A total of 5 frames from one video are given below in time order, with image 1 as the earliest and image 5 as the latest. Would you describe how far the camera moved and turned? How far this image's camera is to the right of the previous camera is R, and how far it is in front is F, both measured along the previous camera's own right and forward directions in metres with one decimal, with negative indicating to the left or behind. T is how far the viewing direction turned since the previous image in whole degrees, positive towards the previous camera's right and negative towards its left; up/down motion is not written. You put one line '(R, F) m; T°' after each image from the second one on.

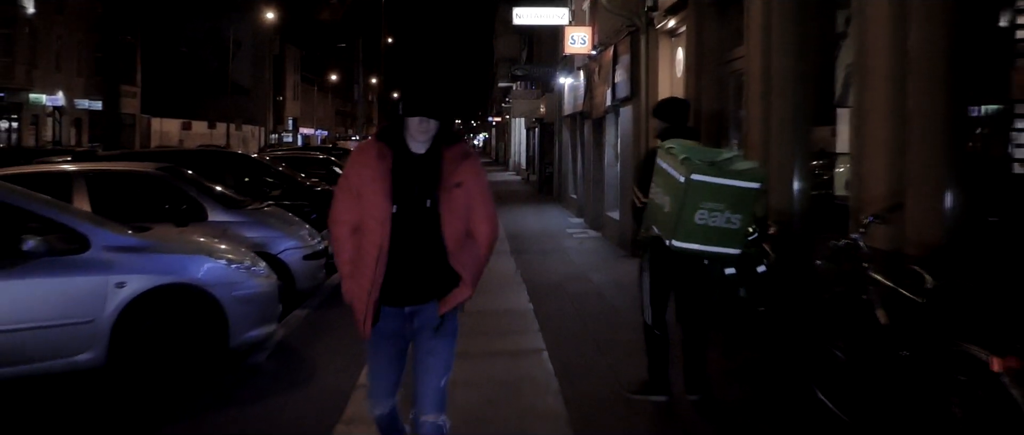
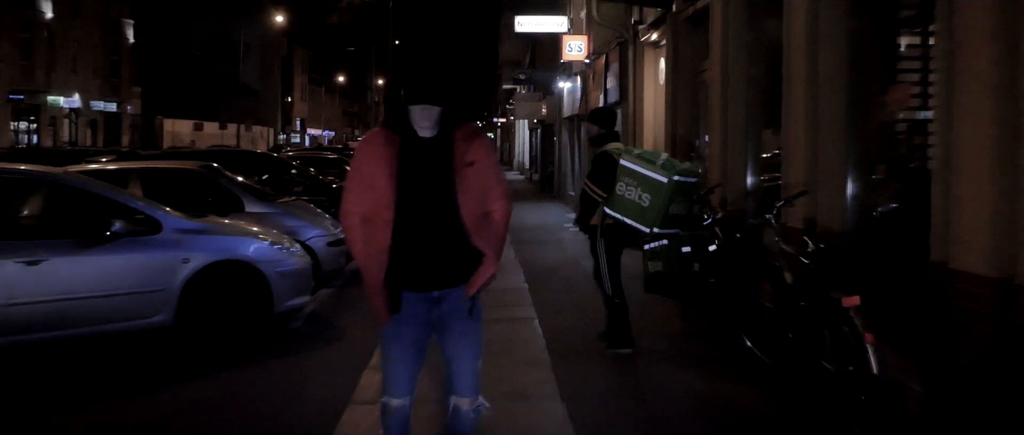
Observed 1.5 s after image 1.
(+0.1, -1.4) m; 0°
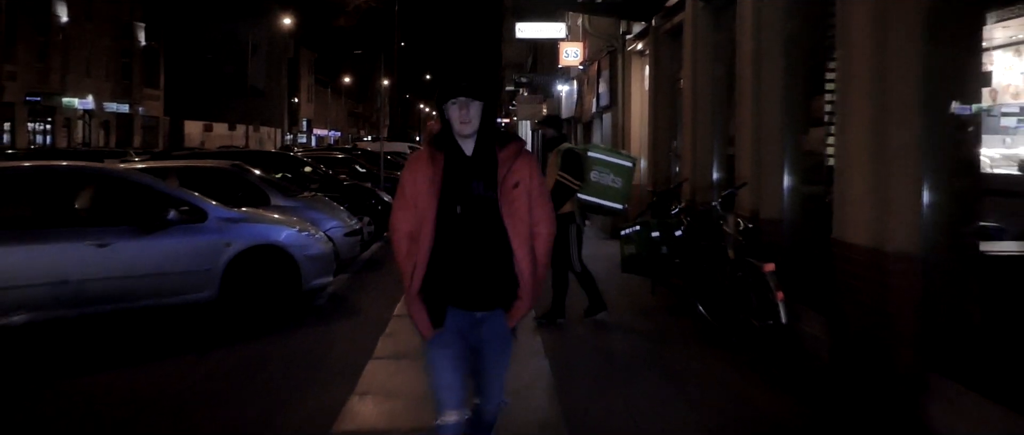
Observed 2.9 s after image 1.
(+0.1, -1.3) m; 0°
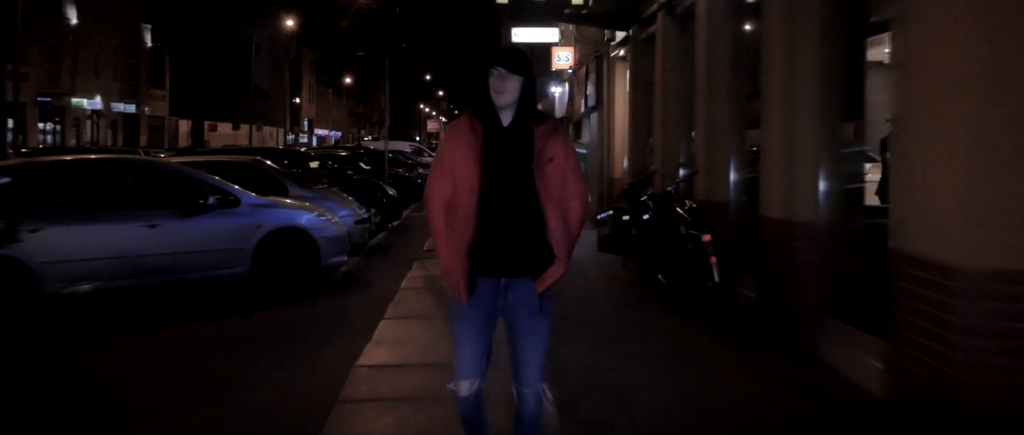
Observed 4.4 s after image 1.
(+0.1, -1.4) m; 0°
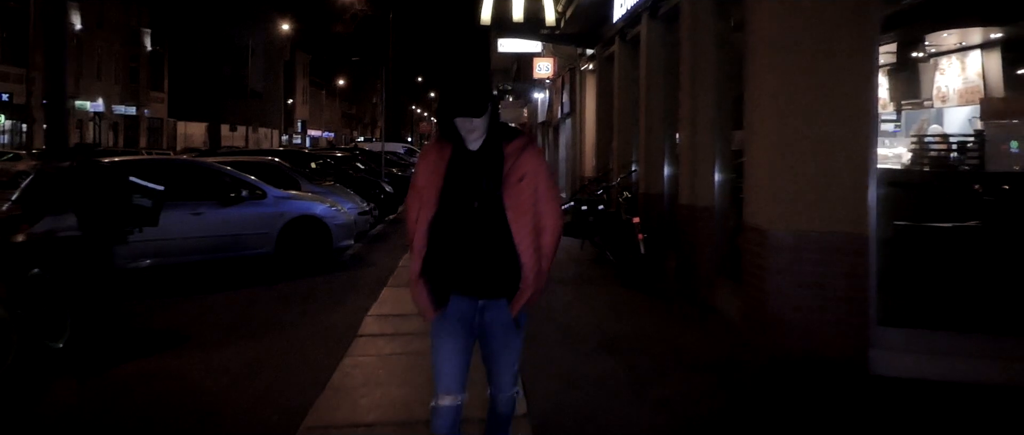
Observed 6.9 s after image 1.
(+0.2, -2.2) m; +1°
